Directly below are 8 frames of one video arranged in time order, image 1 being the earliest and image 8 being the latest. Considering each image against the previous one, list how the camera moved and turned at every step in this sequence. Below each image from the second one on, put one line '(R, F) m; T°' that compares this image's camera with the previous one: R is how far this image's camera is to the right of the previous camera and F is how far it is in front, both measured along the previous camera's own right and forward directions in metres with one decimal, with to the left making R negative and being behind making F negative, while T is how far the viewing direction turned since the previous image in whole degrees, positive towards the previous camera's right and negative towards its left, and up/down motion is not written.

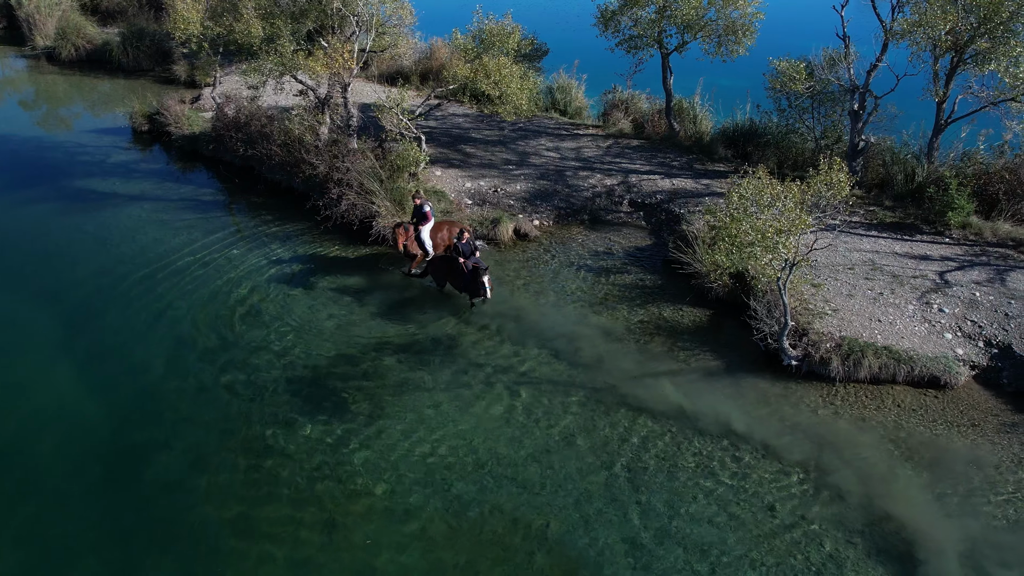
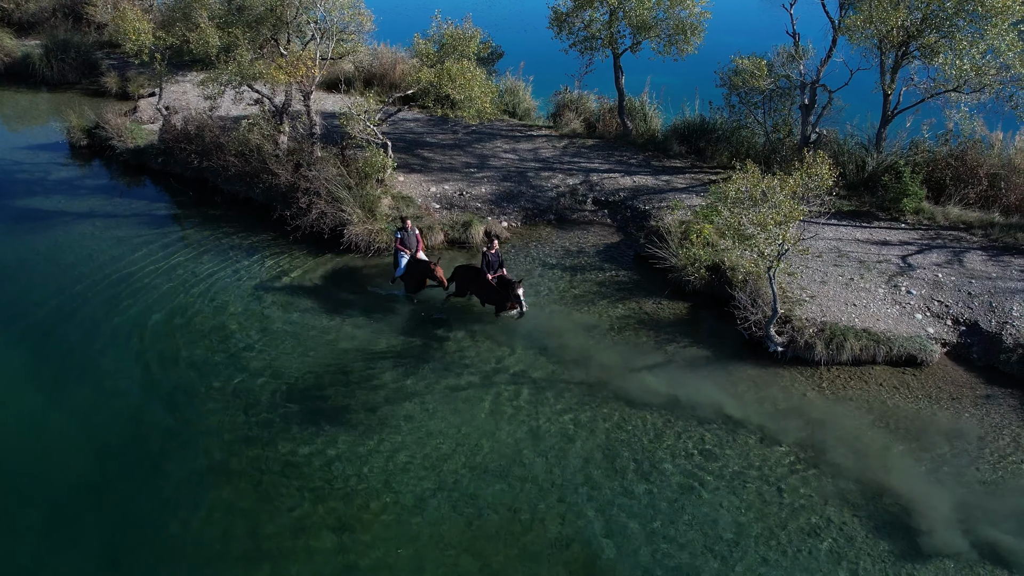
(-1.1, -0.1) m; +5°
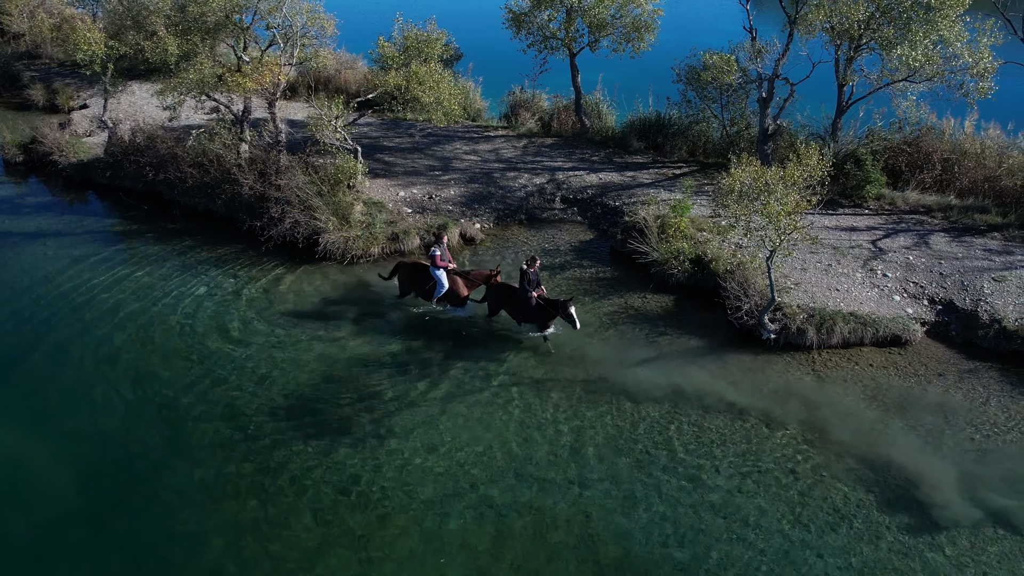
(-1.2, +0.1) m; +6°
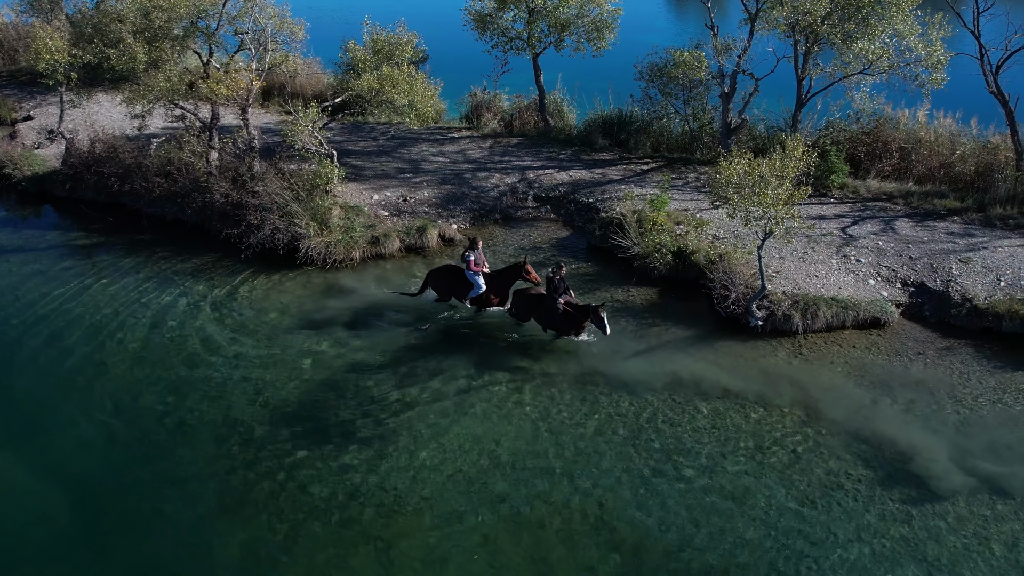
(-1.0, -0.1) m; +5°
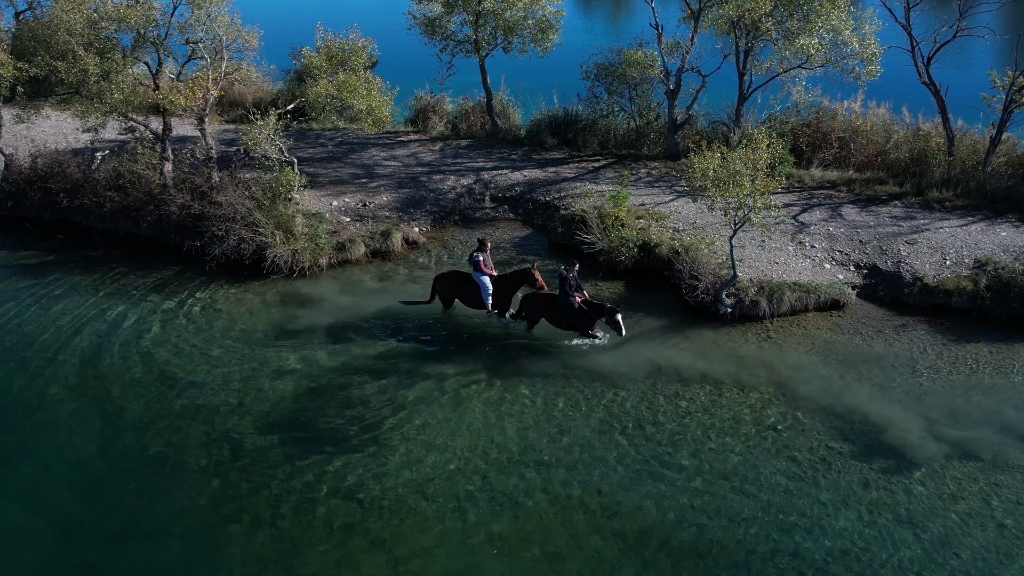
(-1.0, -0.2) m; +5°
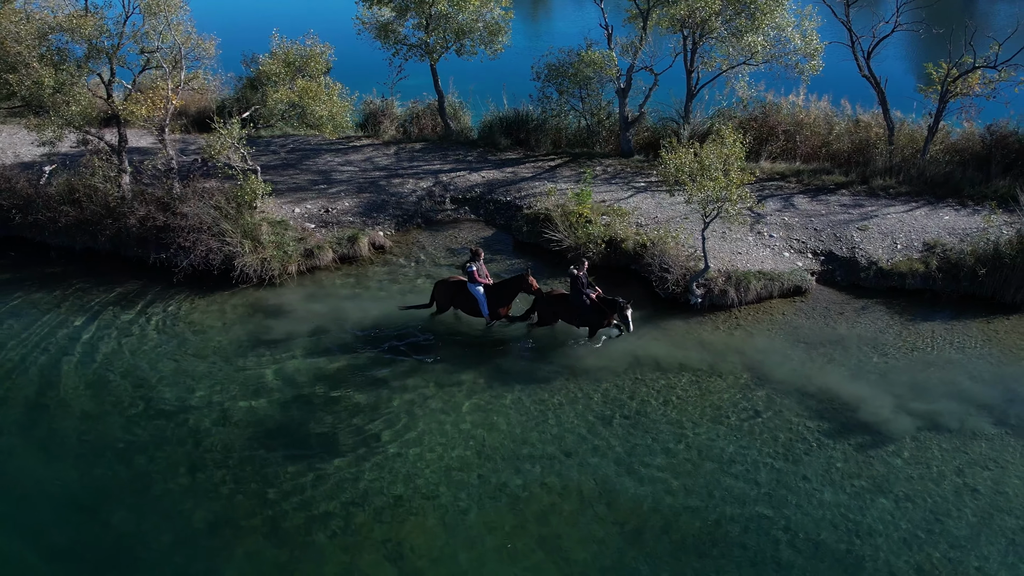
(-0.9, -0.2) m; +5°
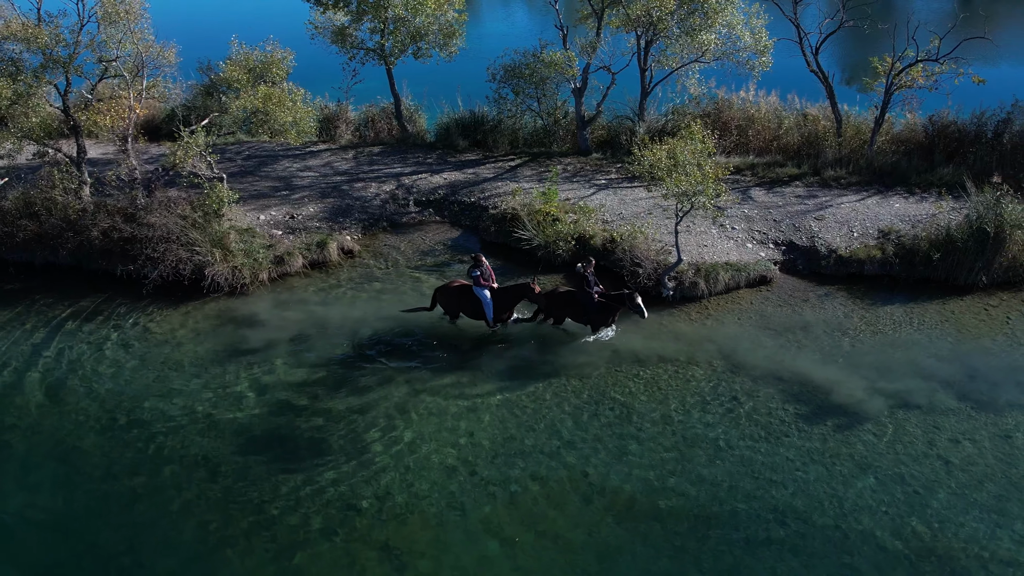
(-0.7, -0.2) m; +4°
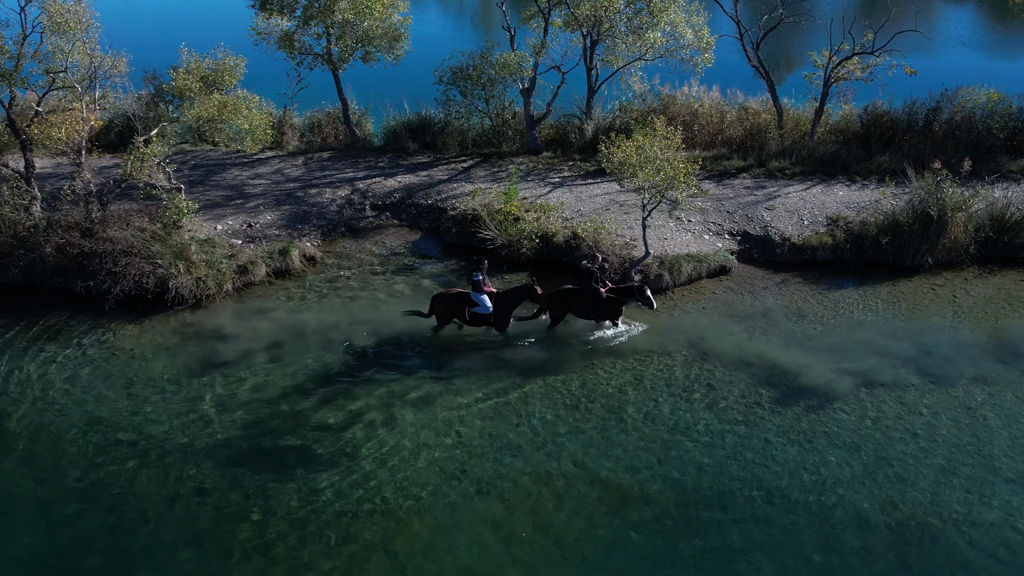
(-0.8, -0.1) m; +5°
